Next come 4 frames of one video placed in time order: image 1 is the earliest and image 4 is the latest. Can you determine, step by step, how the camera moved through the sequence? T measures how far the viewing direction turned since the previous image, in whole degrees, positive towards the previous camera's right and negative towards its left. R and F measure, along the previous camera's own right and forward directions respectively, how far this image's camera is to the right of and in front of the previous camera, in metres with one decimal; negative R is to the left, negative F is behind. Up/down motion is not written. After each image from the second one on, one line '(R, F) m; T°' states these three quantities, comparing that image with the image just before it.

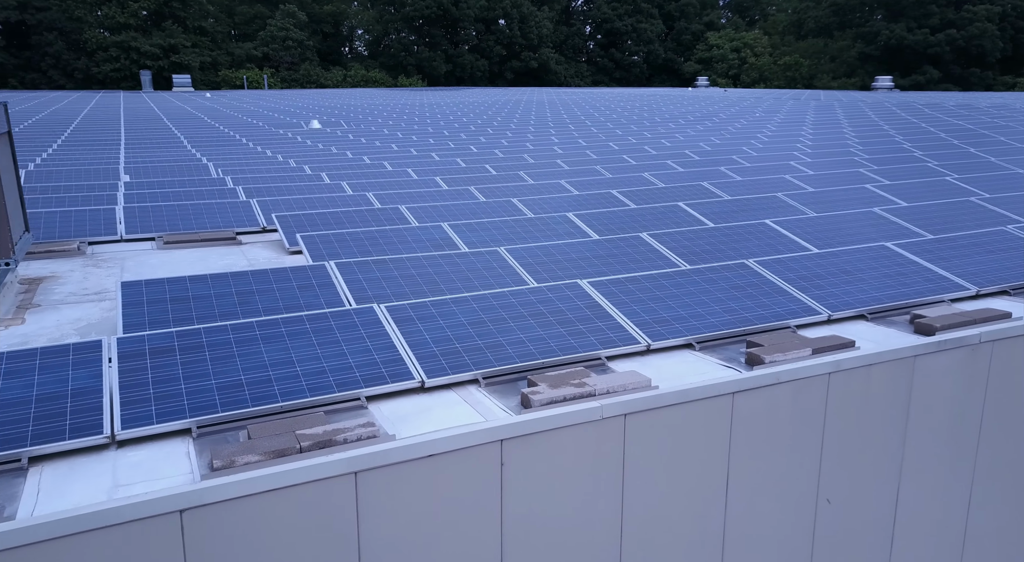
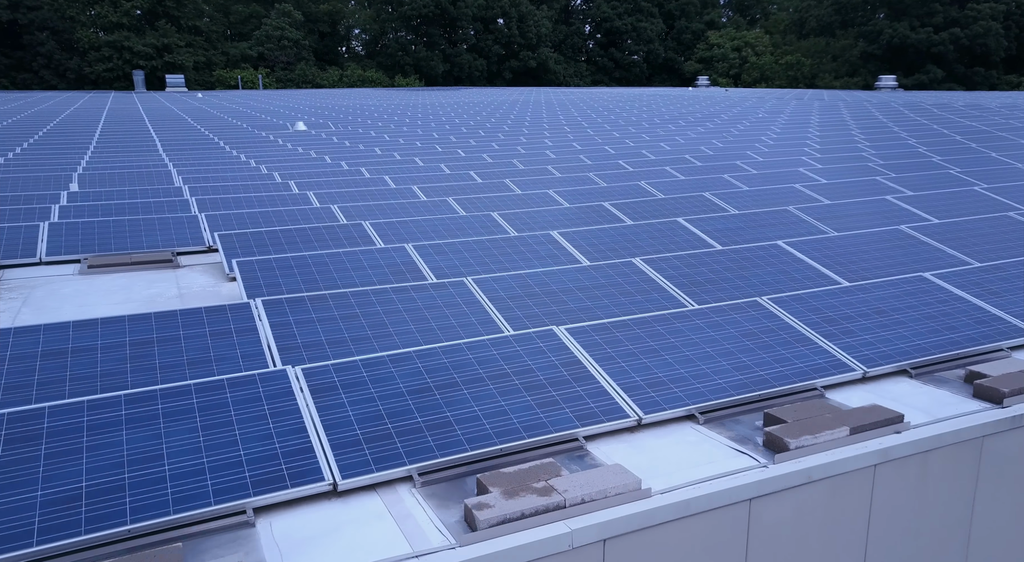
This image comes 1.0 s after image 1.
(+0.4, +1.6) m; 0°
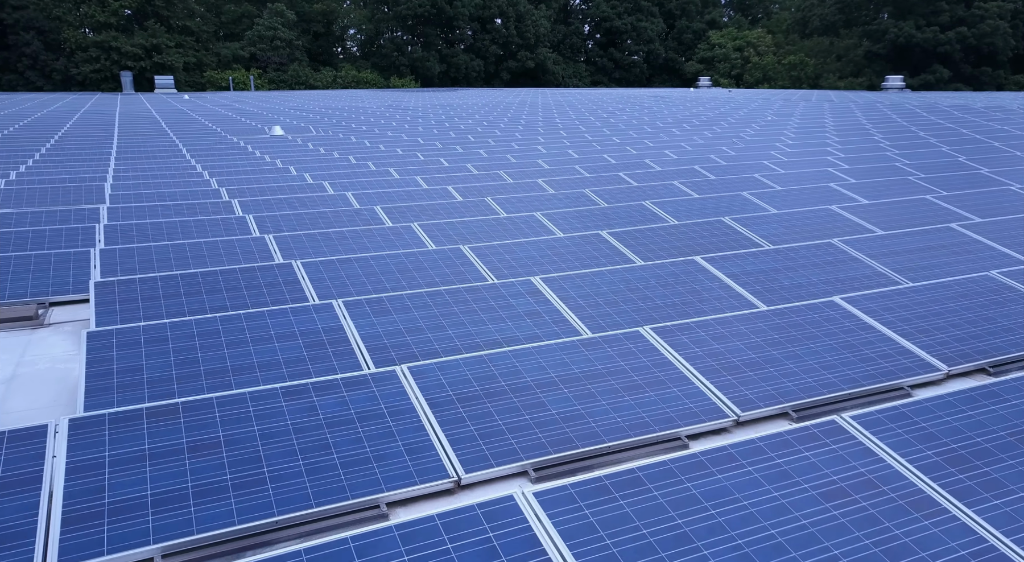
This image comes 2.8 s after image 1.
(+0.4, +2.7) m; 0°
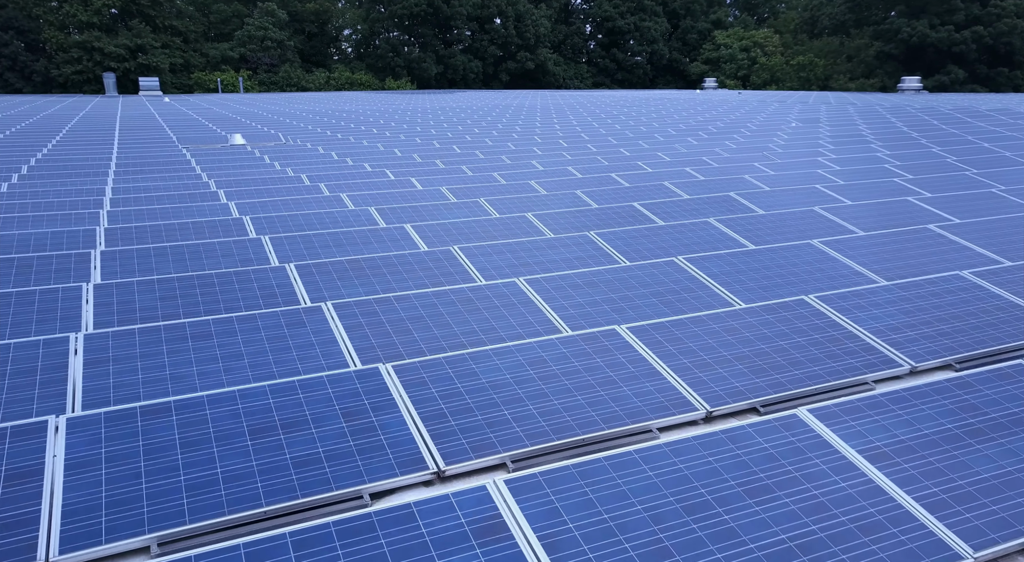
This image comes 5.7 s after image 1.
(+0.4, +4.6) m; 0°
